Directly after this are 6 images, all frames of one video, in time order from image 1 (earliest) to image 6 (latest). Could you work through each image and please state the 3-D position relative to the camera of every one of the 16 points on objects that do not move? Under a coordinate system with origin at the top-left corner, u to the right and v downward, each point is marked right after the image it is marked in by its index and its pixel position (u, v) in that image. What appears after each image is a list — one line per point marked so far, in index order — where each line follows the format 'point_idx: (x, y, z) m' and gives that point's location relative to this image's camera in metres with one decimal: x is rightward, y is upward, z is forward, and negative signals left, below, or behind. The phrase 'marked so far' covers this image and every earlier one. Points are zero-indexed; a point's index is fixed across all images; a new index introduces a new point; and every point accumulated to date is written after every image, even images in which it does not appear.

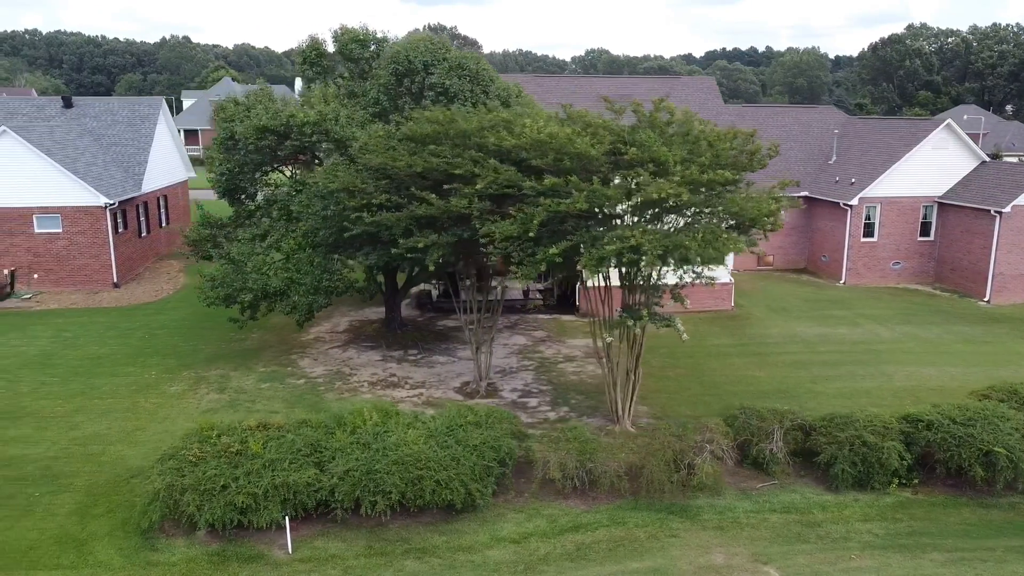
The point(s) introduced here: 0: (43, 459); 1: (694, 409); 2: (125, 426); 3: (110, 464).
0: (-6.9, -2.5, +12.6) m
1: (+3.3, -2.2, +15.5) m
2: (-6.4, -2.3, +14.0) m
3: (-5.9, -2.6, +12.6) m
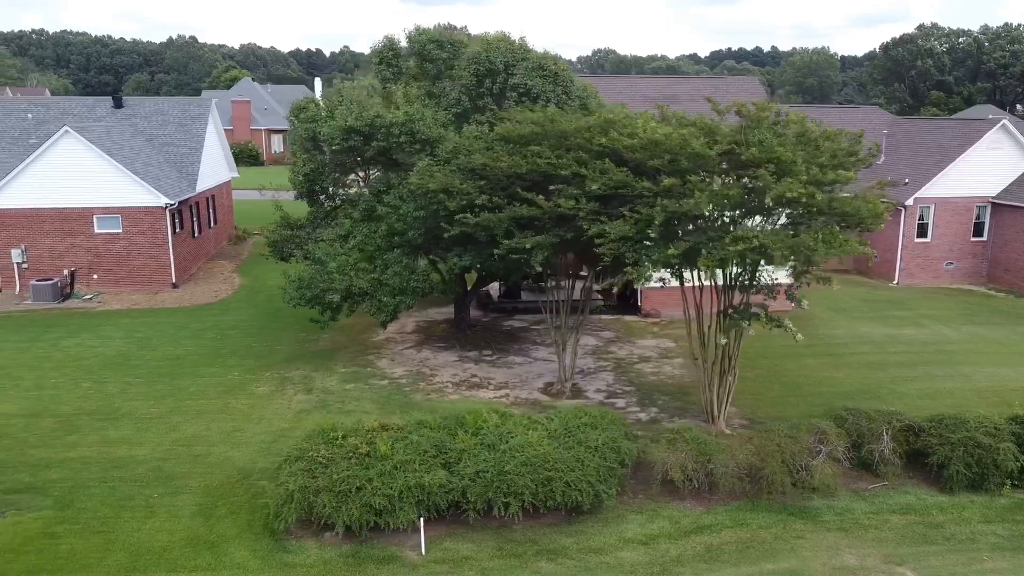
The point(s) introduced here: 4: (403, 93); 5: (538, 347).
0: (-5.3, -2.6, +12.6) m
1: (+5.0, -2.2, +15.5) m
2: (-4.7, -2.3, +14.0) m
3: (-4.3, -2.6, +12.6) m
4: (-2.2, +3.9, +16.7) m
5: (+0.6, -1.3, +19.0) m
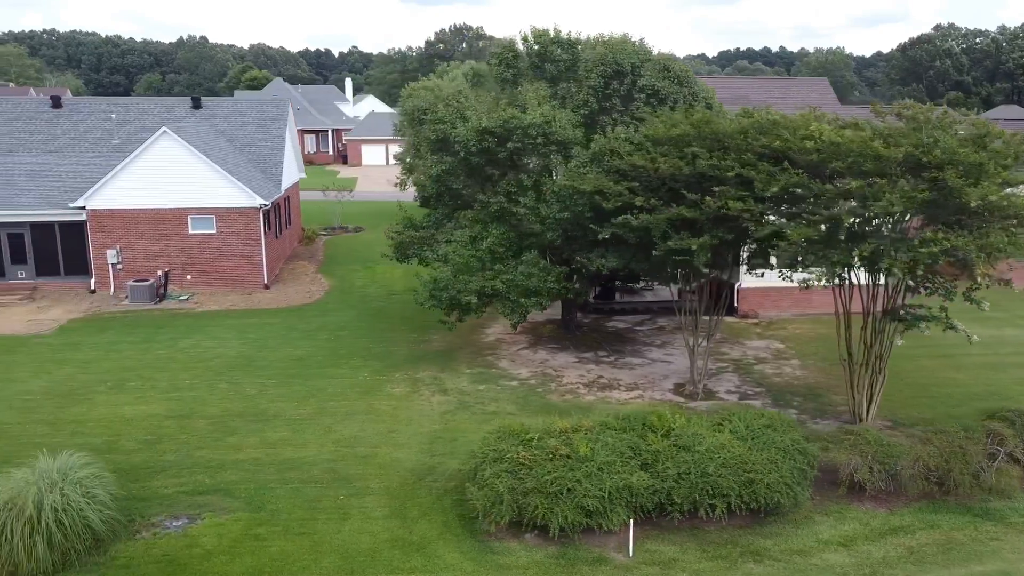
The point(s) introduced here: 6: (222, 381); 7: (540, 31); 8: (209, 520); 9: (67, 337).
0: (-2.8, -2.6, +12.5) m
1: (+7.5, -2.3, +15.5) m
2: (-2.2, -2.3, +14.0) m
3: (-1.8, -2.6, +12.6) m
4: (+0.4, +3.9, +16.7) m
5: (+3.1, -1.3, +19.0) m
6: (-5.4, -1.7, +15.9) m
7: (+0.6, +5.5, +18.0) m
8: (-3.8, -2.9, +10.8) m
9: (-9.7, -1.1, +18.6) m
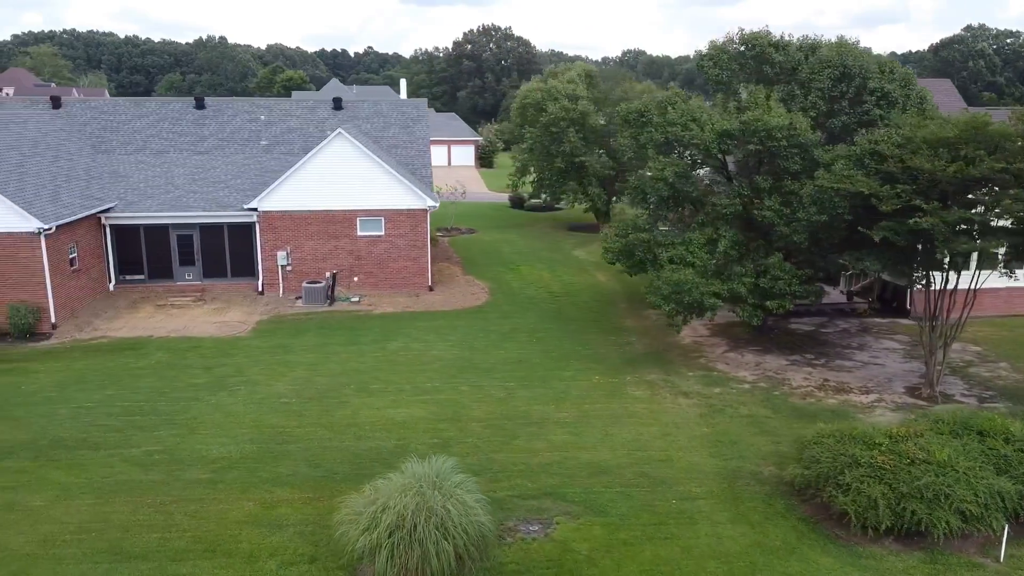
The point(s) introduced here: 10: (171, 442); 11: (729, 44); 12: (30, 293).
0: (+1.7, -2.6, +12.5) m
1: (+12.0, -2.3, +15.5) m
2: (+2.3, -2.4, +13.9) m
3: (+2.7, -2.7, +12.5) m
4: (+4.9, +3.8, +16.7) m
5: (+7.6, -1.4, +18.9) m
6: (-0.9, -1.8, +15.9) m
7: (+5.1, +5.4, +18.0) m
8: (+0.7, -3.0, +10.7) m
9: (-5.3, -1.1, +18.5) m
10: (-5.1, -2.3, +12.9) m
11: (+4.7, +5.2, +18.2) m
12: (-10.3, -0.1, +18.1) m
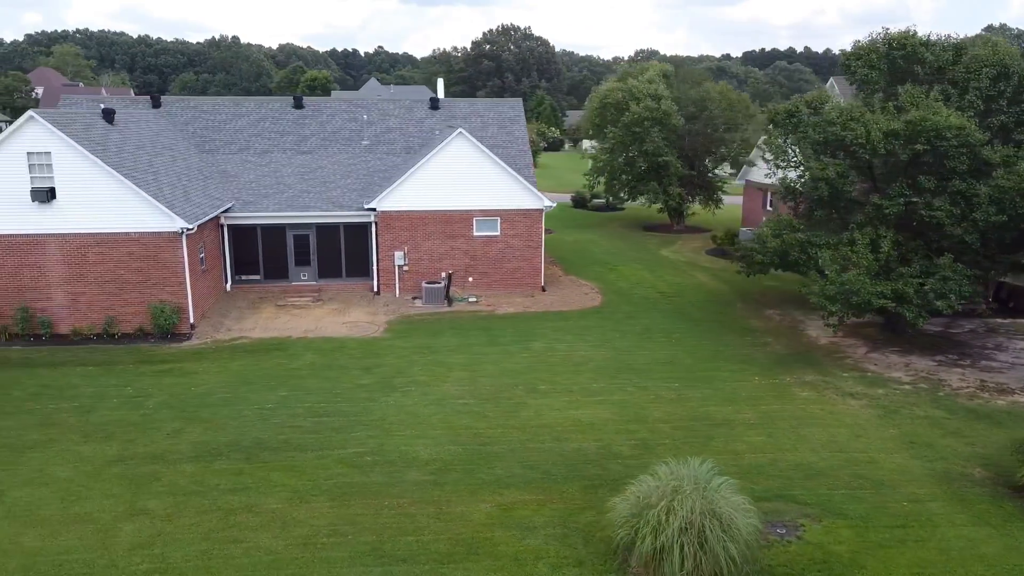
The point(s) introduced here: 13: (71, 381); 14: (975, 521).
0: (+4.8, -2.6, +12.4) m
1: (+15.0, -2.3, +15.4) m
2: (+5.3, -2.4, +13.9) m
3: (+5.8, -2.7, +12.4) m
4: (+7.9, +3.8, +16.6) m
5: (+10.7, -1.4, +18.9) m
6: (+2.1, -1.8, +15.8) m
7: (+8.2, +5.4, +17.9) m
8: (+3.7, -3.0, +10.6) m
9: (-2.2, -1.1, +18.4) m
10: (-2.1, -2.3, +12.8) m
11: (+7.7, +5.2, +18.2) m
12: (-7.3, -0.1, +18.1) m
13: (-7.9, -1.7, +15.3) m
14: (+6.0, -3.0, +11.0) m
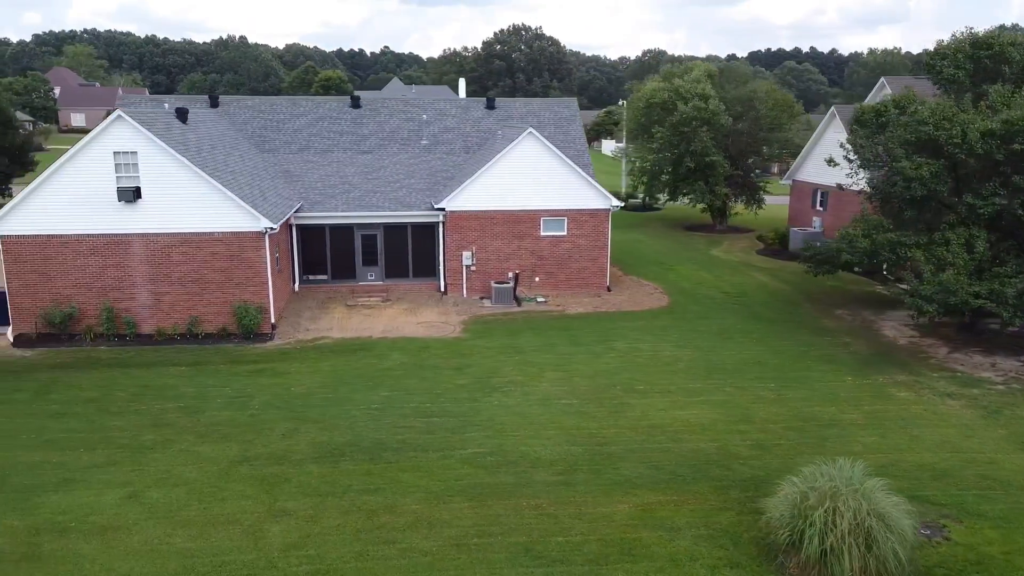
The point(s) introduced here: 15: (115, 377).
0: (+6.6, -2.6, +12.4) m
1: (+16.8, -2.3, +15.4) m
2: (+7.1, -2.4, +13.8) m
3: (+7.5, -2.7, +12.4) m
4: (+9.7, +3.8, +16.5) m
5: (+12.4, -1.4, +18.8) m
6: (+3.9, -1.8, +15.7) m
7: (+9.9, +5.4, +17.9) m
8: (+5.5, -3.0, +10.6) m
9: (-0.4, -1.1, +18.4) m
10: (-0.3, -2.3, +12.7) m
11: (+9.5, +5.2, +18.1) m
12: (-5.5, -0.1, +18.0) m
13: (-6.2, -1.7, +15.2) m
14: (+7.8, -3.0, +11.0) m
15: (-7.2, -1.6, +15.3) m
